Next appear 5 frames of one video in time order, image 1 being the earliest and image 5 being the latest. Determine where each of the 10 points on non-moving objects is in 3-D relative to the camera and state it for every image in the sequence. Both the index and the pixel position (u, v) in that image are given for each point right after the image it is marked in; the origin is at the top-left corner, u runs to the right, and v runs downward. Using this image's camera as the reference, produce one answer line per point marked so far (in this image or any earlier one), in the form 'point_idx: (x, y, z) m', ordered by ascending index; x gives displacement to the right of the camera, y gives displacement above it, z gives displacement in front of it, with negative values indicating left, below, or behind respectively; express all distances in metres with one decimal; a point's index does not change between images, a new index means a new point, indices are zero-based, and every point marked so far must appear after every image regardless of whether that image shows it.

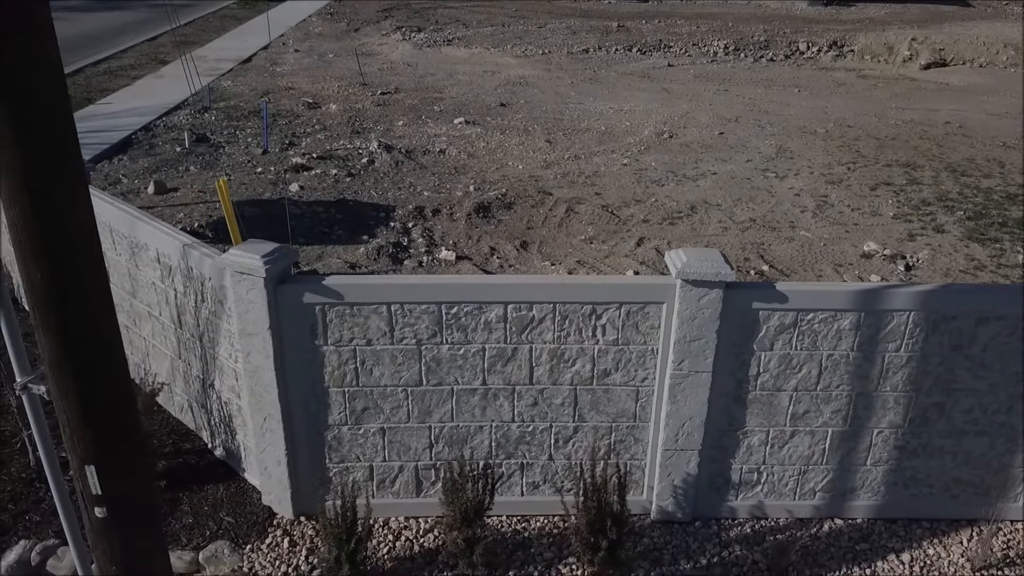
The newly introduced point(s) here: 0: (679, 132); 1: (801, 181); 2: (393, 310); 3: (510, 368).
0: (+3.6, +3.4, +15.8) m
1: (+5.3, +1.9, +13.2) m
2: (-0.7, -0.1, +4.3) m
3: (0.0, -0.5, +4.4) m
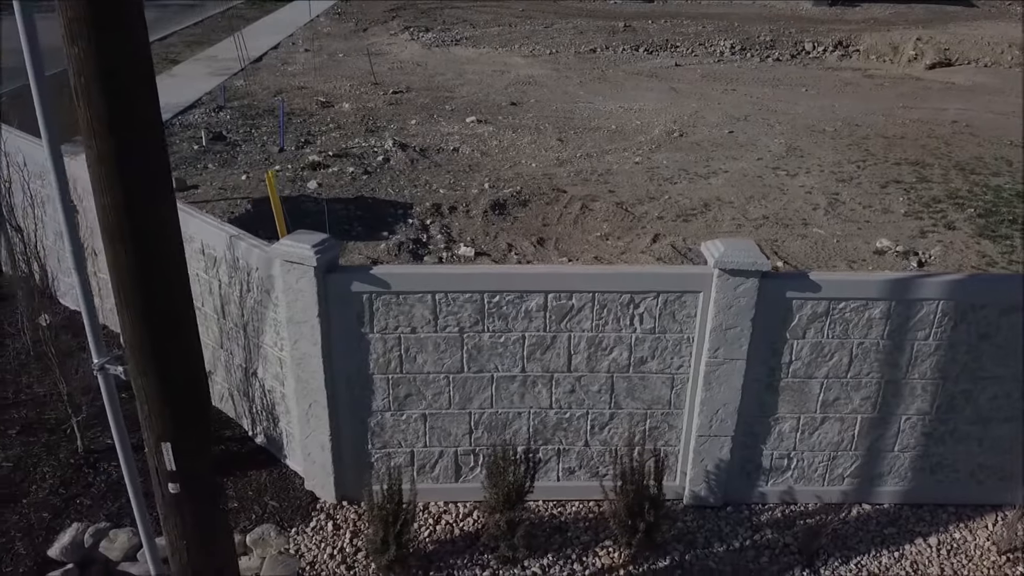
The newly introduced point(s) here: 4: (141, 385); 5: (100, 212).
0: (+3.9, +3.5, +16.0) m
1: (+5.5, +2.0, +13.3) m
2: (-0.5, -0.1, +4.4) m
3: (+0.2, -0.4, +4.6) m
4: (-1.5, -0.4, +3.0) m
5: (-1.5, +0.3, +2.7) m
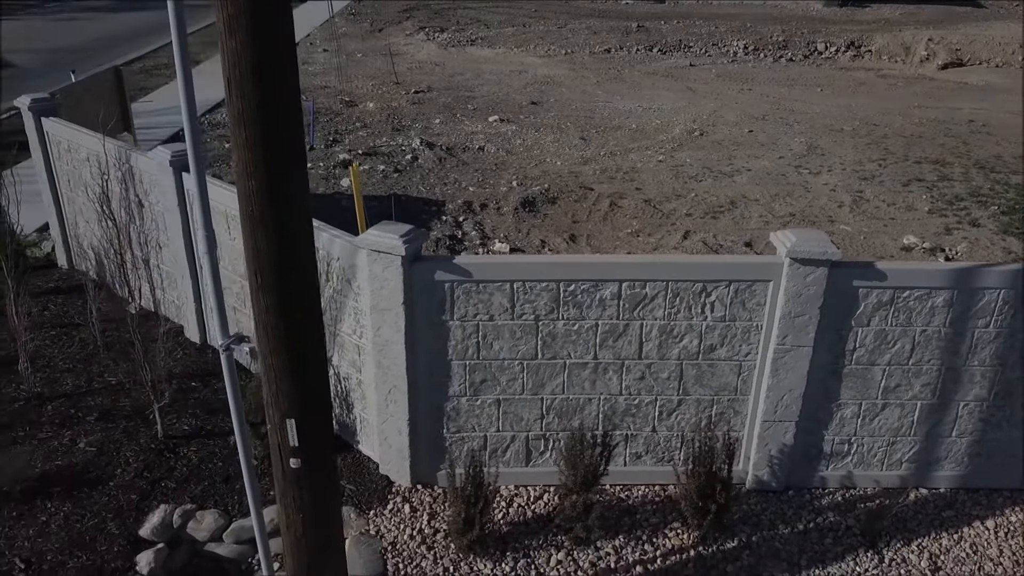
0: (+4.4, +3.5, +16.1) m
1: (+6.0, +2.1, +13.5) m
2: (0.0, 0.0, +4.5) m
3: (+0.7, -0.4, +4.7) m
4: (-1.0, -0.3, +3.1) m
5: (-1.1, +0.4, +2.9) m
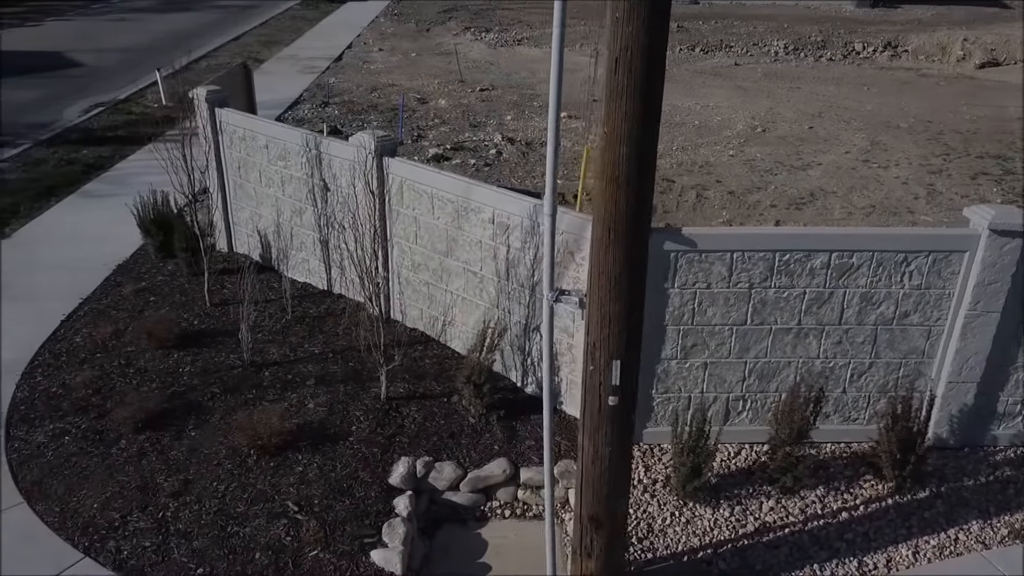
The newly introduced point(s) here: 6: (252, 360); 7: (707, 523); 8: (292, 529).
0: (+5.9, +3.7, +16.5) m
1: (+7.5, +2.2, +13.9) m
2: (+1.5, +0.2, +5.0) m
3: (+2.2, -0.2, +5.1) m
4: (+0.4, -0.1, +3.6) m
5: (+0.4, +0.6, +3.3) m
6: (-2.2, -0.6, +6.1) m
7: (+1.3, -1.6, +4.9) m
8: (-1.4, -1.5, +4.6) m
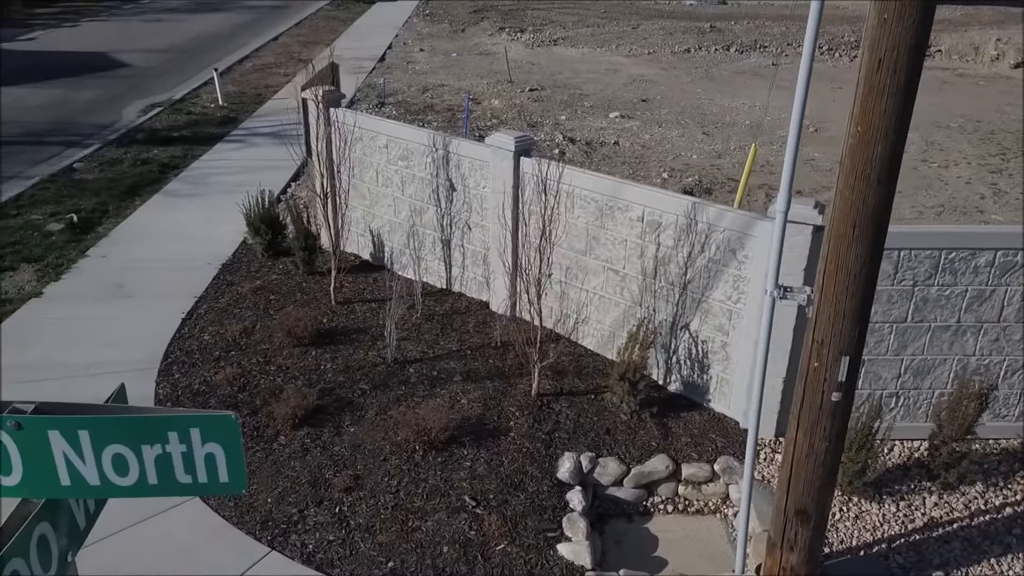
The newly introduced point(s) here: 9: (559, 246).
0: (+7.1, +3.7, +16.6) m
1: (+8.7, +2.3, +14.0) m
2: (+2.7, +0.2, +5.0) m
3: (+3.4, -0.1, +5.2) m
4: (+1.6, -0.1, +3.6) m
5: (+1.6, +0.6, +3.4) m
6: (-1.0, -0.6, +6.2) m
7: (+2.5, -1.6, +5.0) m
8: (-0.2, -1.5, +4.7) m
9: (+0.4, +0.4, +6.3) m
